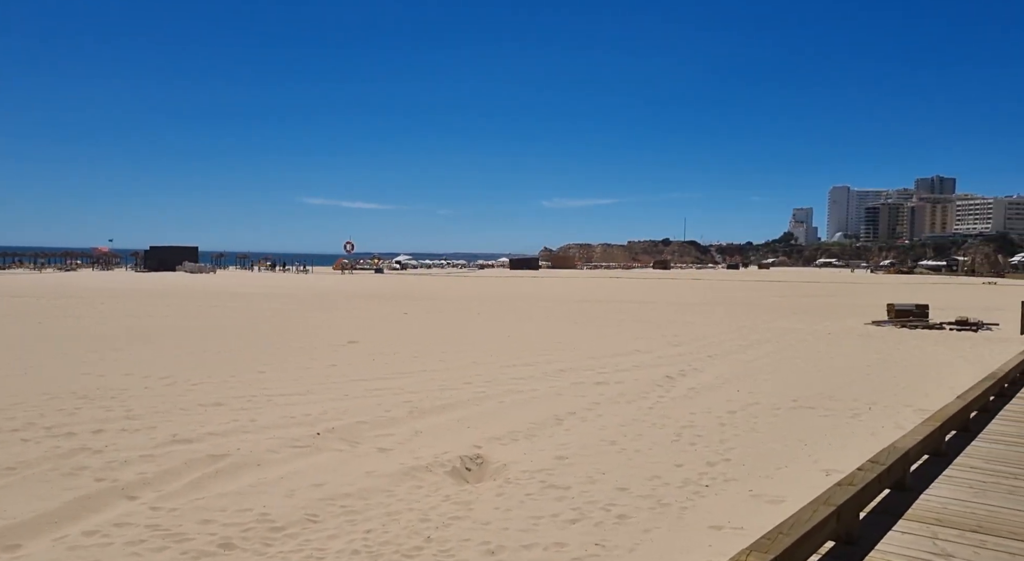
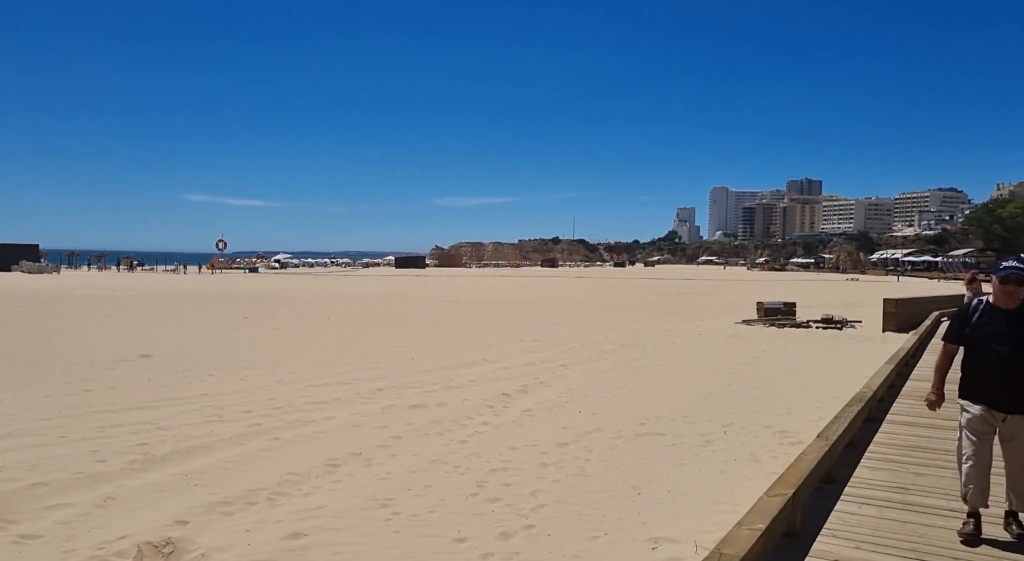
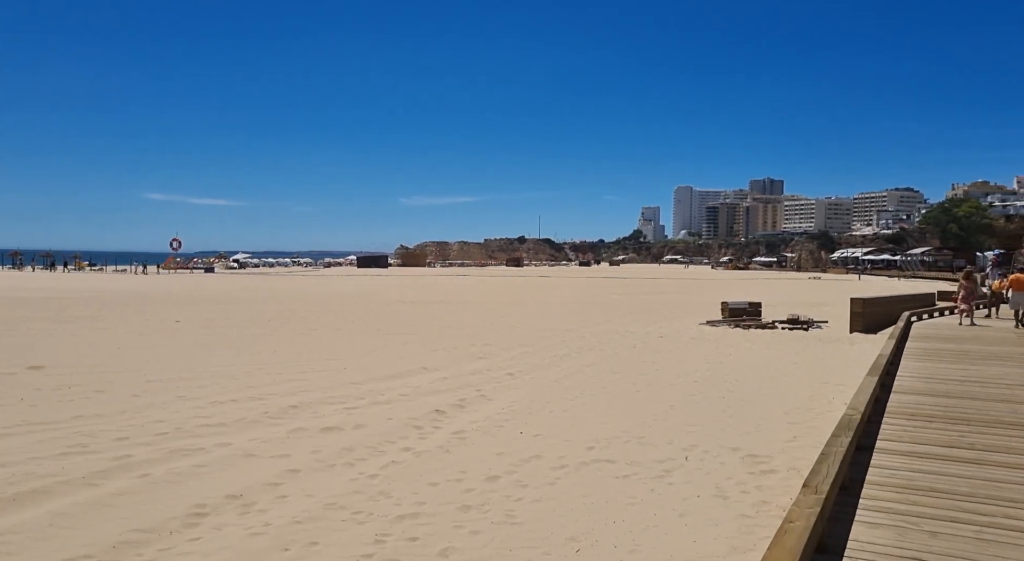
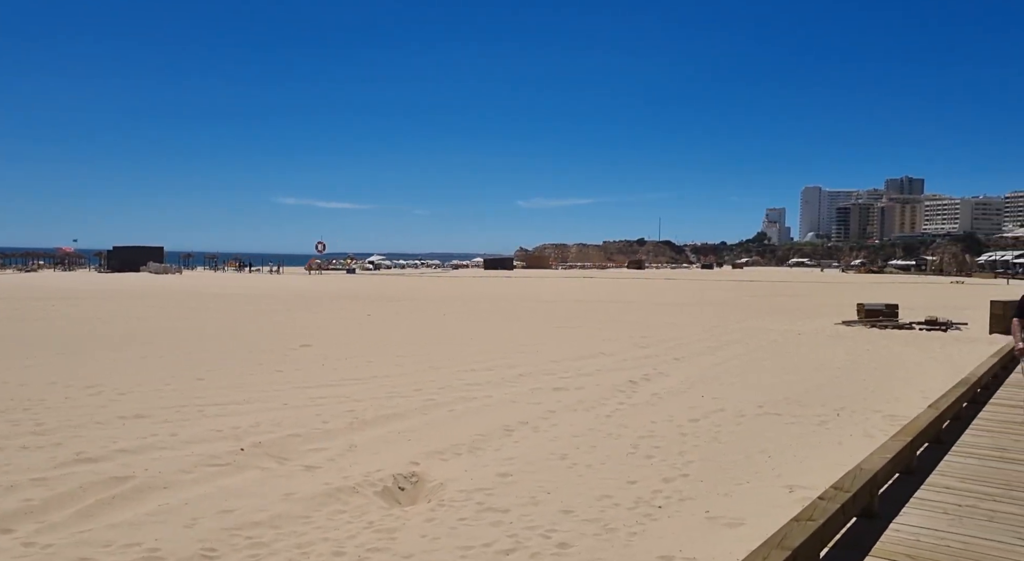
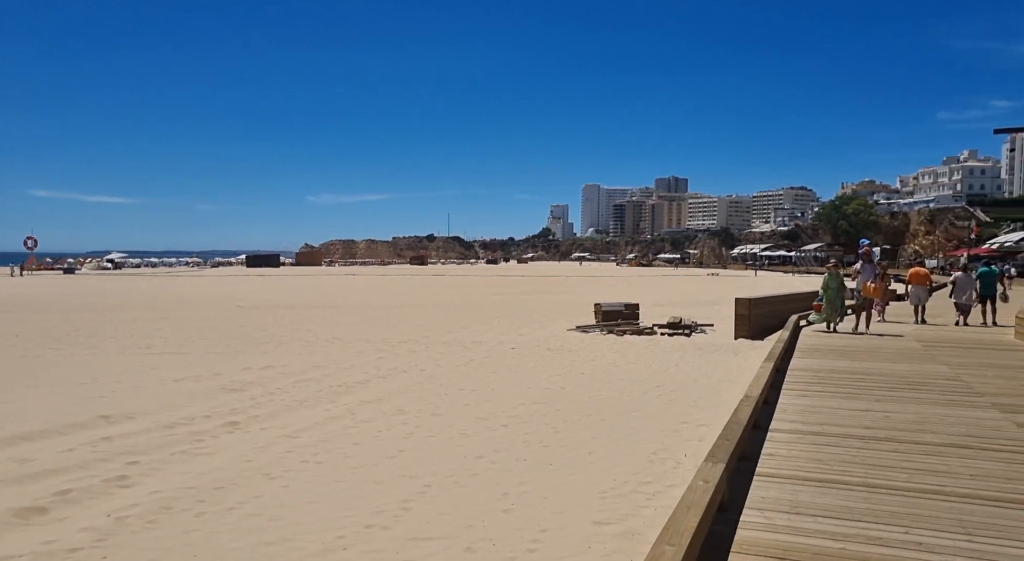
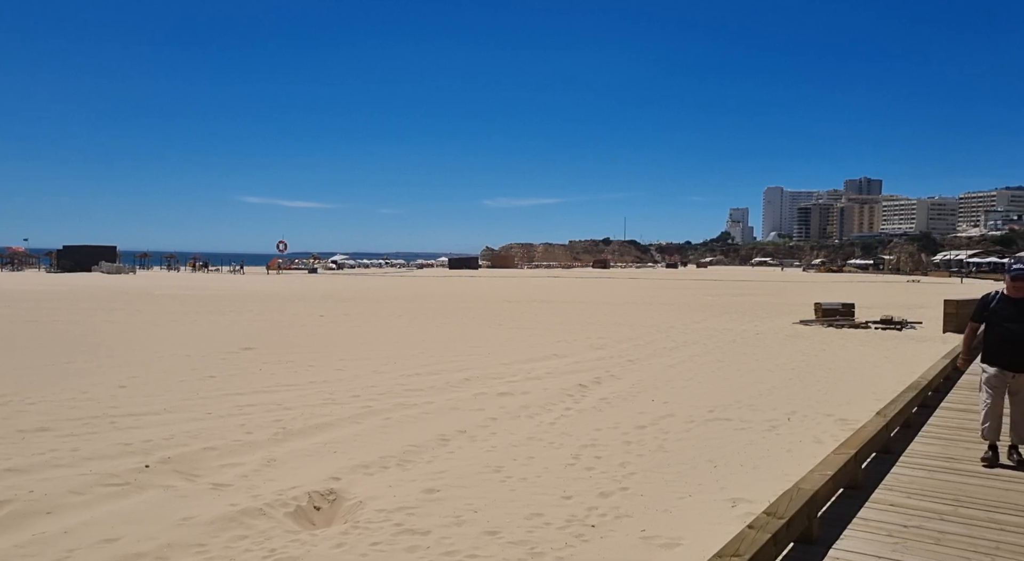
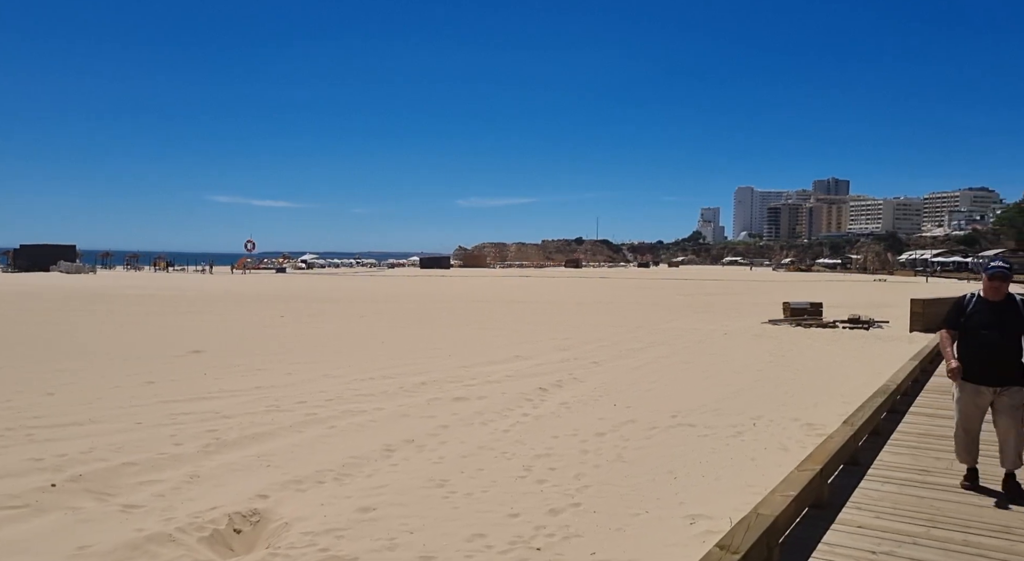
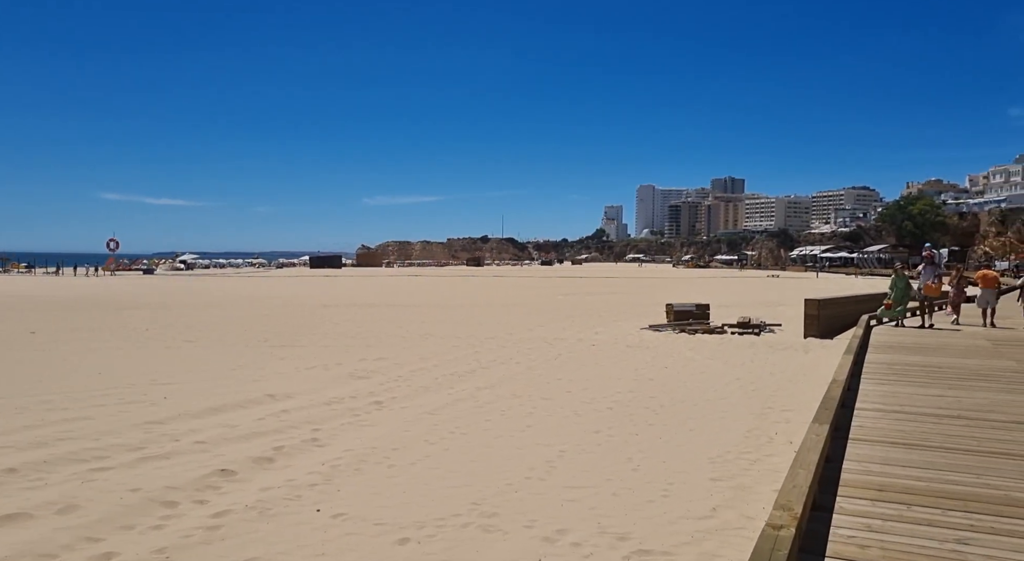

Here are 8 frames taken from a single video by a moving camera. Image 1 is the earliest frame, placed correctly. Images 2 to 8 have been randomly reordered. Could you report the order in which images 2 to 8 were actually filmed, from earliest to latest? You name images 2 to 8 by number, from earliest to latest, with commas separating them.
4, 6, 7, 2, 3, 8, 5
